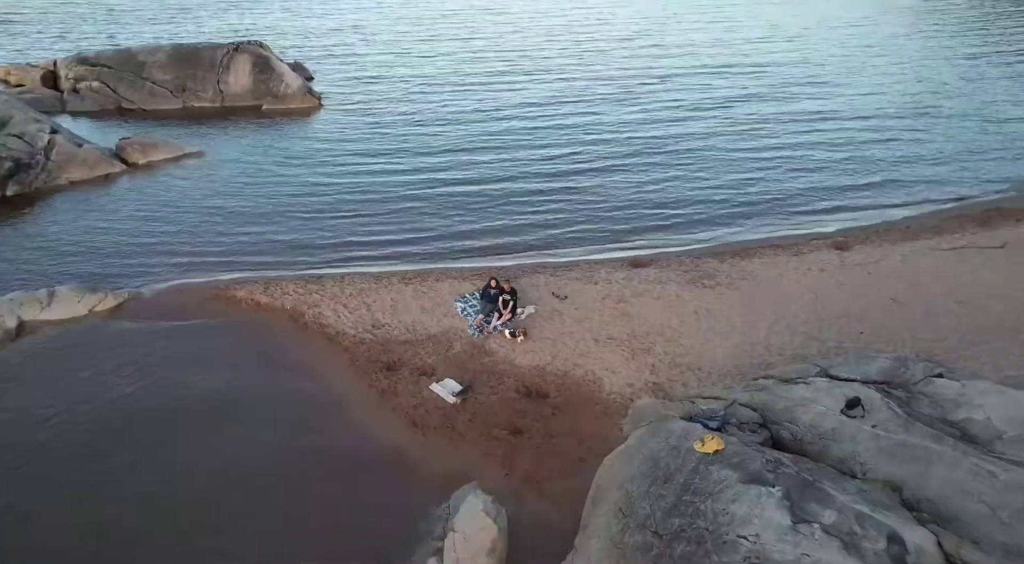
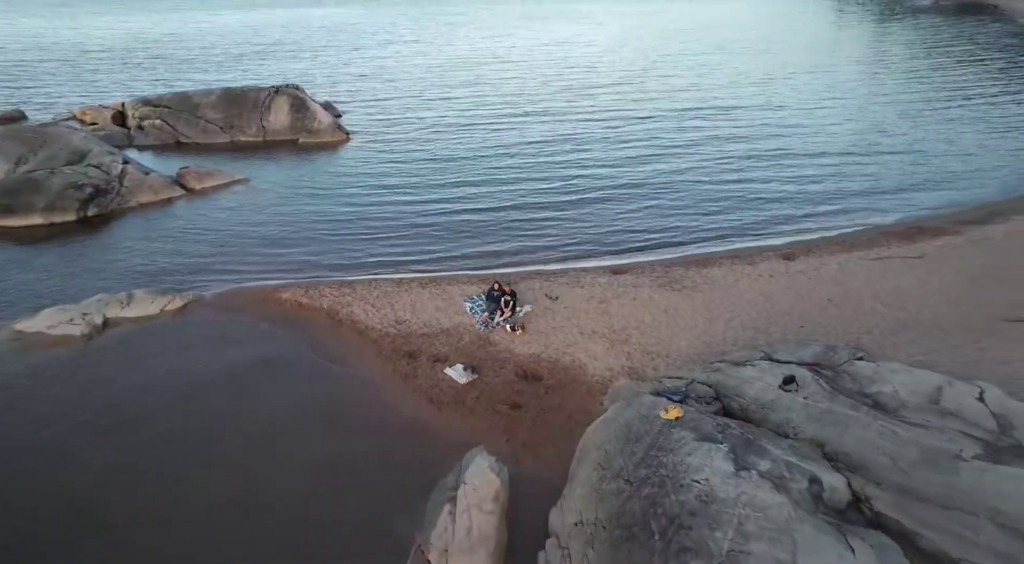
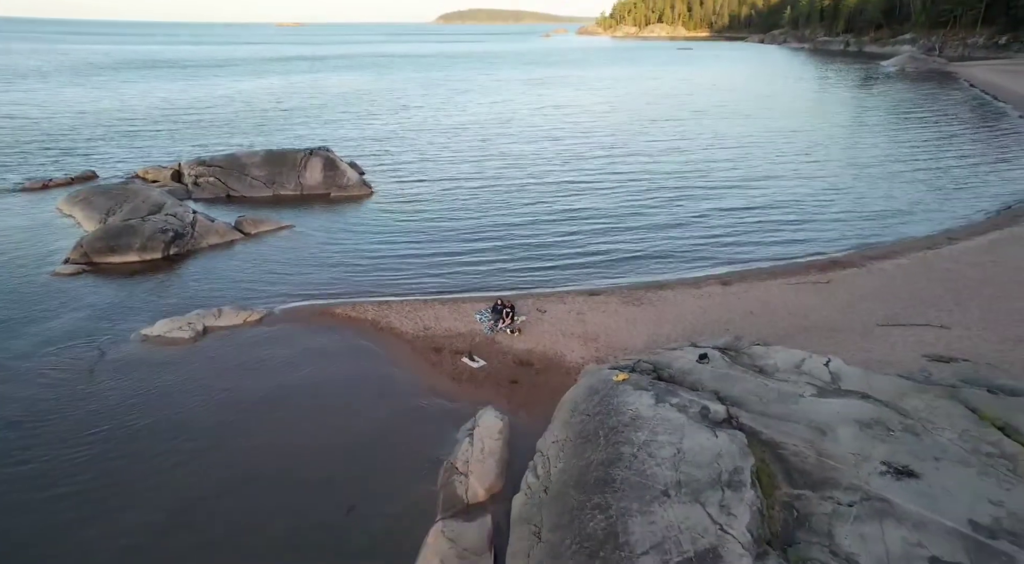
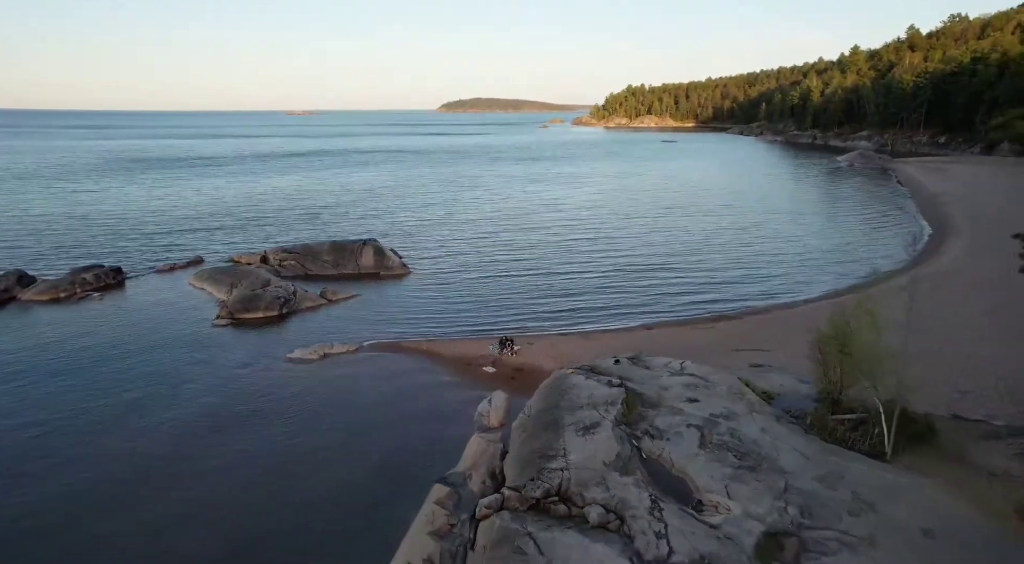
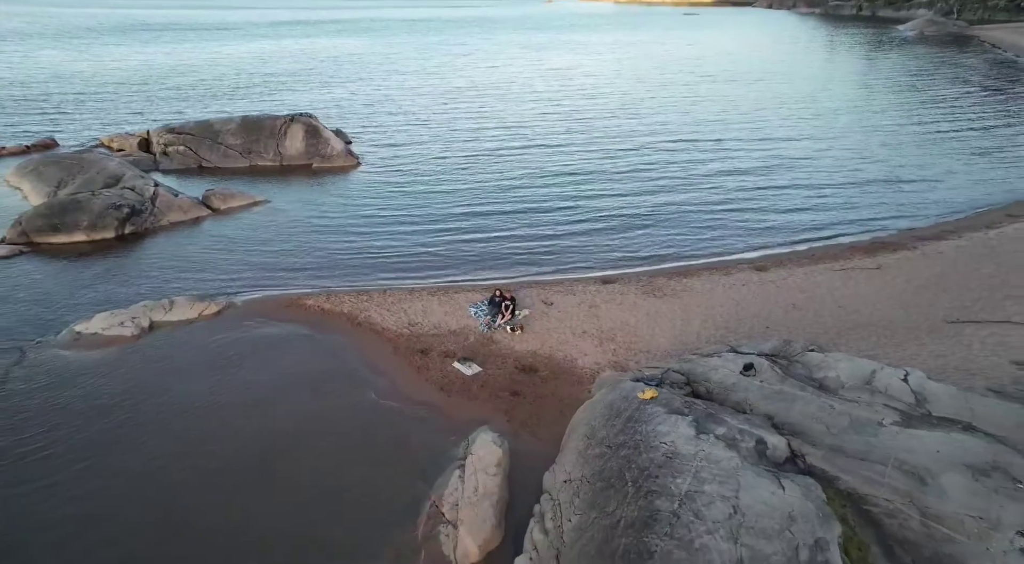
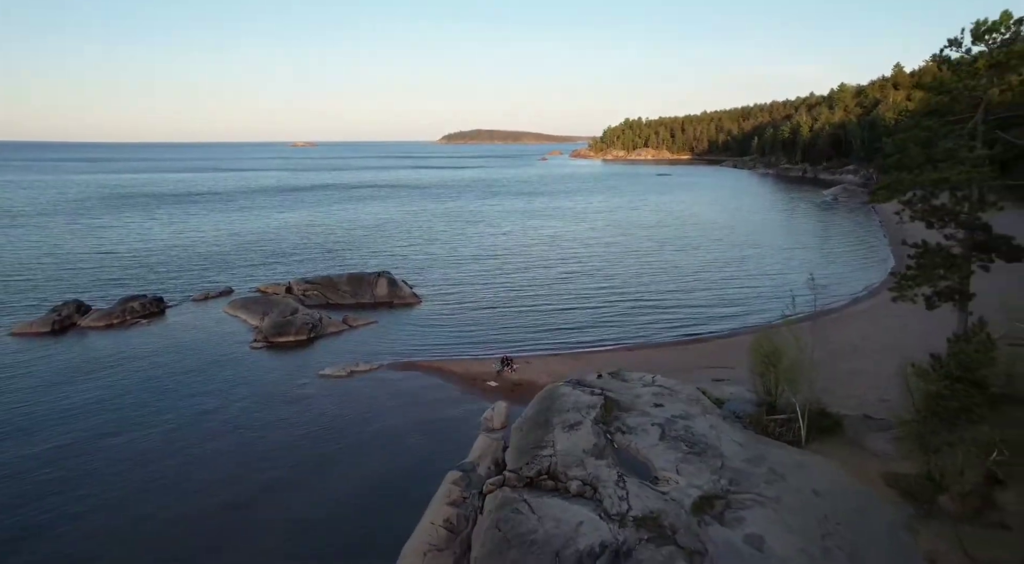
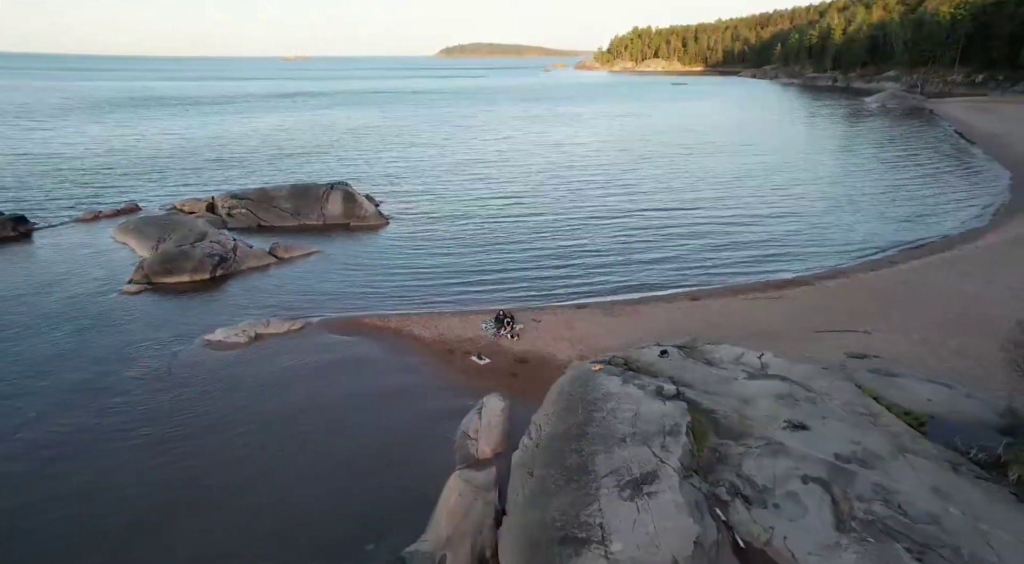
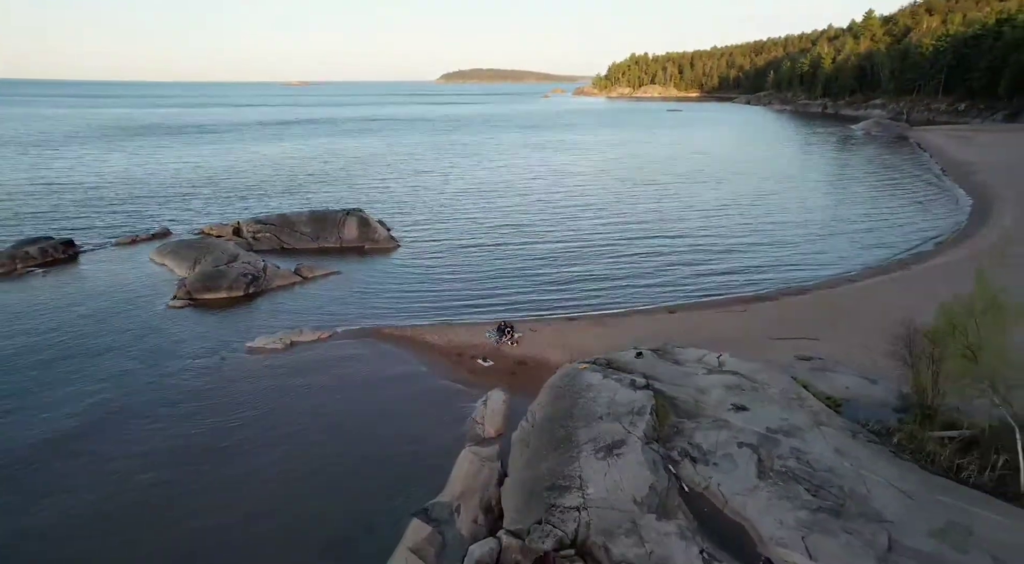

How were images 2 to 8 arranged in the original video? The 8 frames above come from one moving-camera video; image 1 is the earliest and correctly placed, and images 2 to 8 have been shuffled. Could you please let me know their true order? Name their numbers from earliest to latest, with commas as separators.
2, 5, 3, 7, 8, 4, 6
